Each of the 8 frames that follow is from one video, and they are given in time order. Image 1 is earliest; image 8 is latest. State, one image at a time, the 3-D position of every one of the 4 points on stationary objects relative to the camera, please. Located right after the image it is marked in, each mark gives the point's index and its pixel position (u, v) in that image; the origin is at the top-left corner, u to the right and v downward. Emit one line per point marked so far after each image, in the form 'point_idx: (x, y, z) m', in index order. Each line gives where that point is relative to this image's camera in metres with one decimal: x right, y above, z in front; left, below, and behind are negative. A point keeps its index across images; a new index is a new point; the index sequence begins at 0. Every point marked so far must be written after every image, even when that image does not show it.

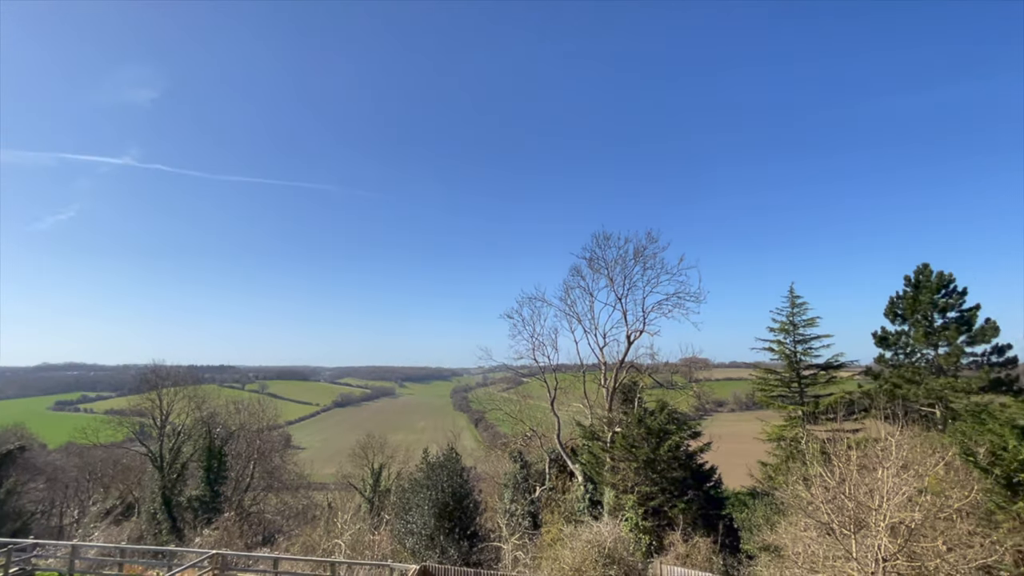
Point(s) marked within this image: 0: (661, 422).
0: (+4.5, -4.0, +15.0) m
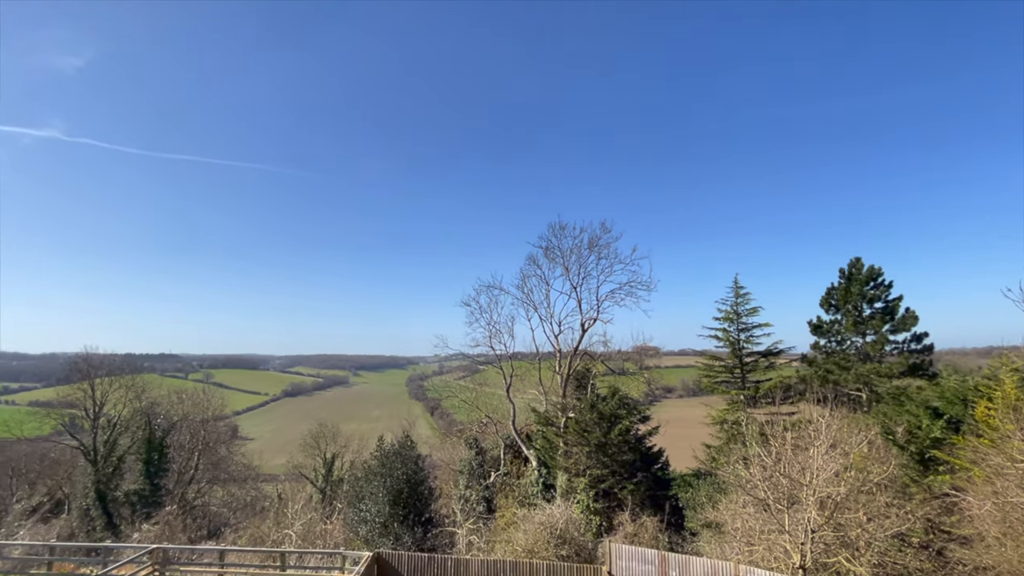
0: (+3.1, -3.7, +15.5) m
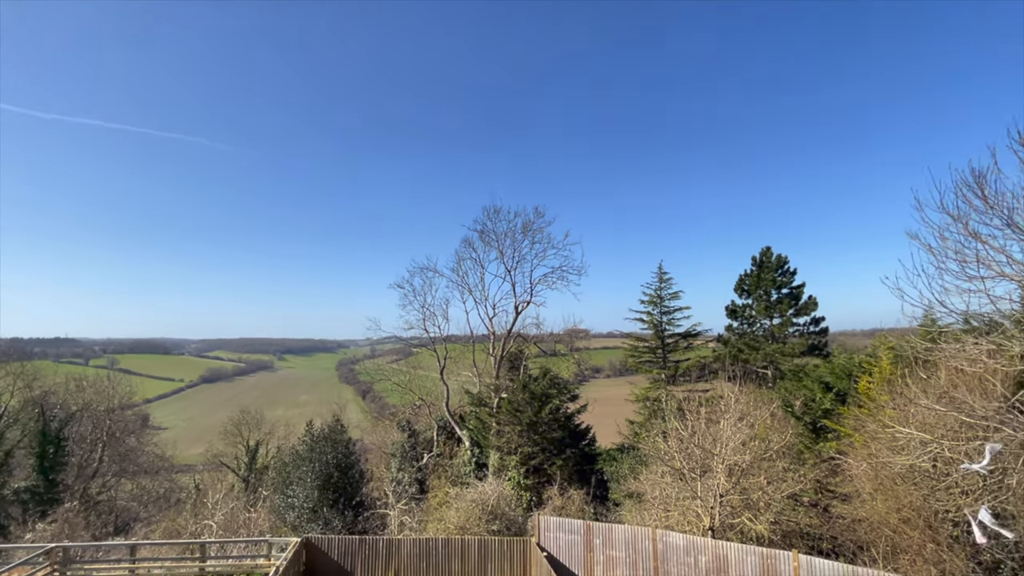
0: (+1.0, -3.1, +16.0) m
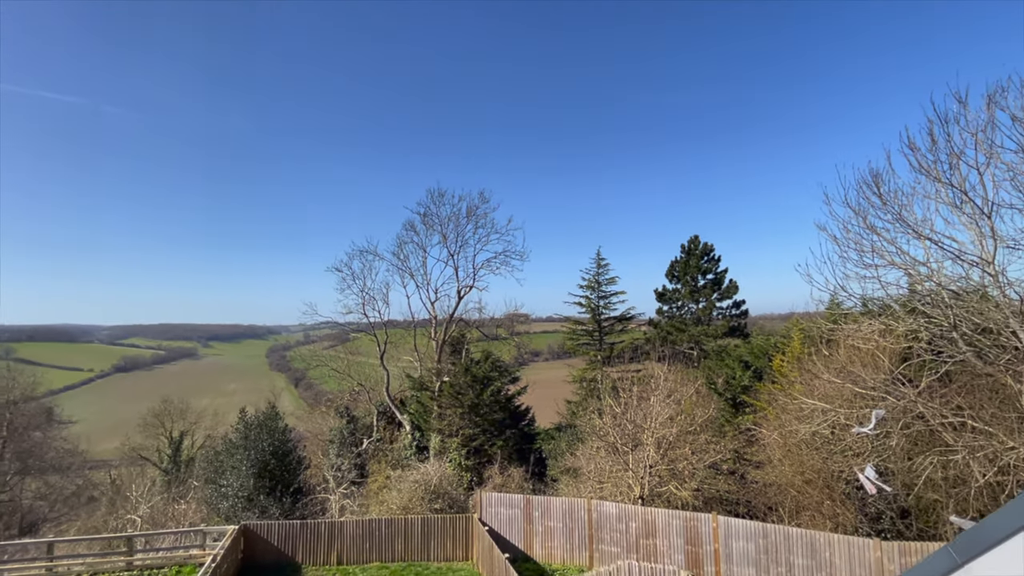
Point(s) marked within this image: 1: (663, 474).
0: (-0.9, -2.6, +16.3) m
1: (+3.3, -4.1, +11.0) m
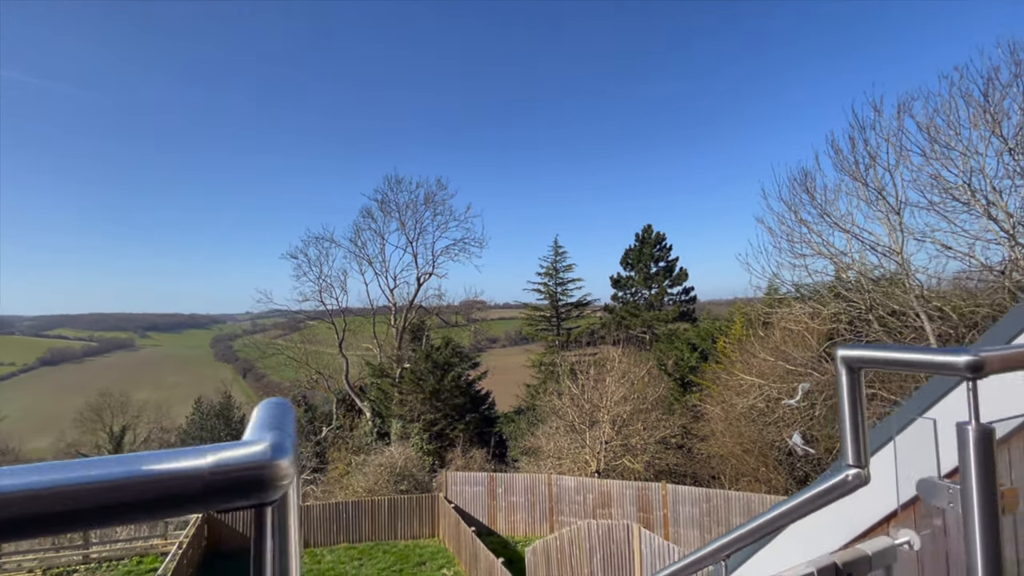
0: (-2.2, -2.2, +16.7) m
1: (+2.5, -3.8, +11.8) m
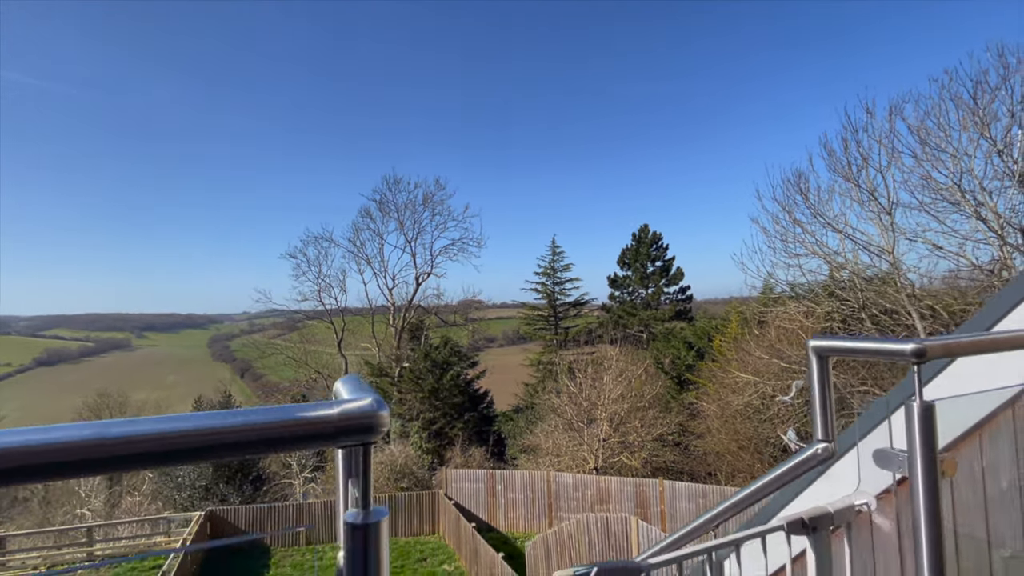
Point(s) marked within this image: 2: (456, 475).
0: (-2.2, -2.2, +16.8) m
1: (+2.5, -3.8, +11.9) m
2: (-1.3, -4.2, +11.3) m
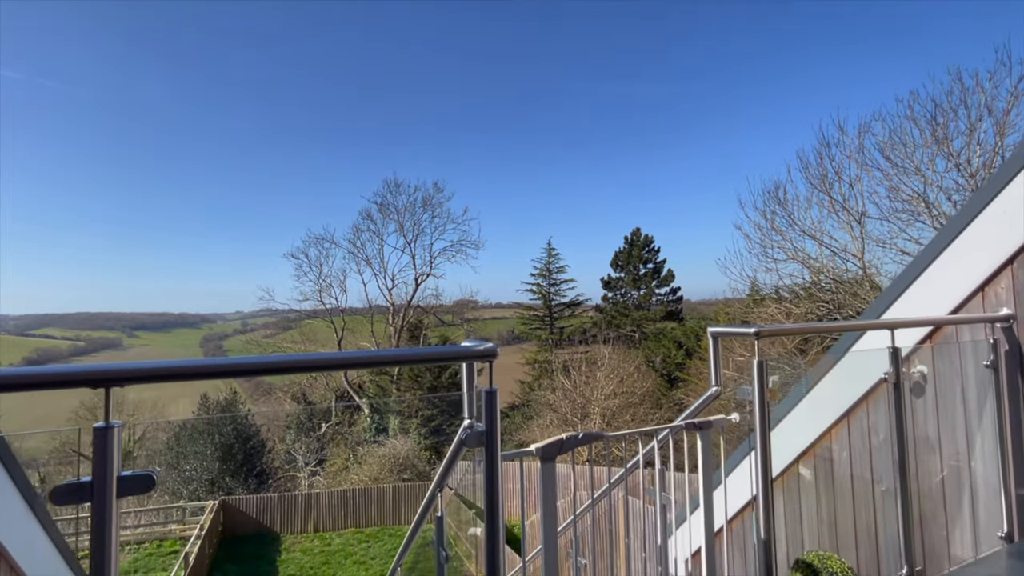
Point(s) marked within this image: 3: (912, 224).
0: (-2.3, -2.2, +17.4) m
1: (+2.4, -3.8, +12.6) m
2: (-1.3, -4.2, +11.9) m
3: (+7.2, +1.1, +9.0) m
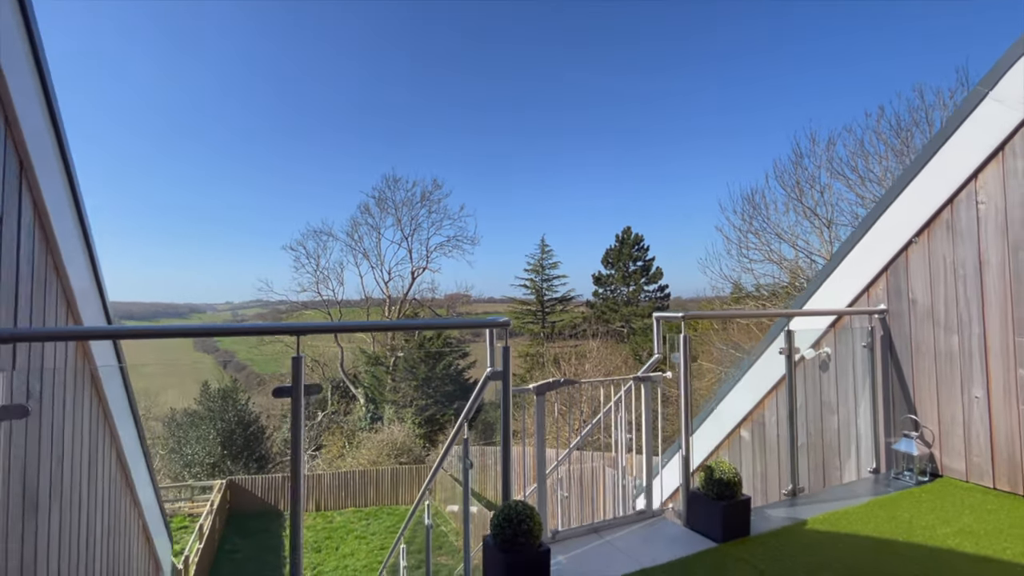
0: (-2.6, -2.0, +18.1) m
1: (+2.2, -3.7, +13.4) m
2: (-1.5, -4.1, +12.6) m
3: (+7.1, +1.1, +9.8) m
